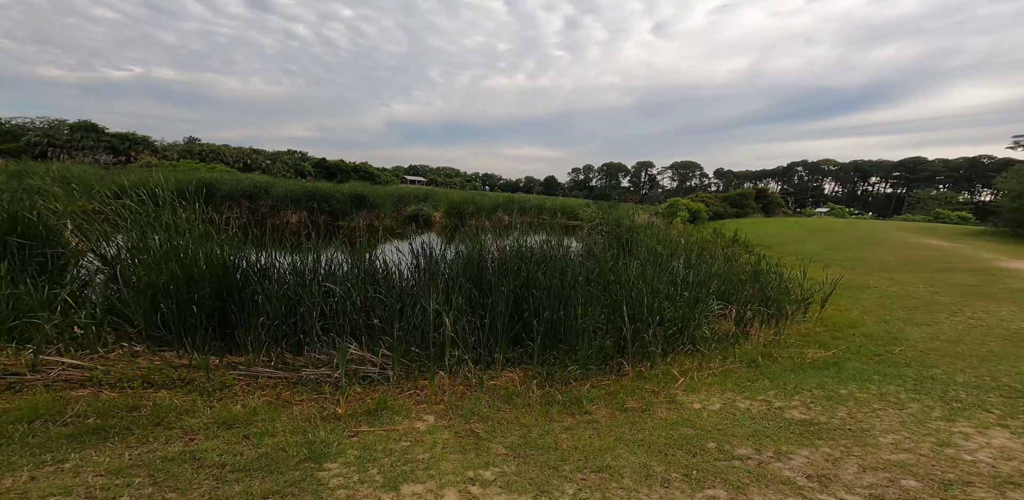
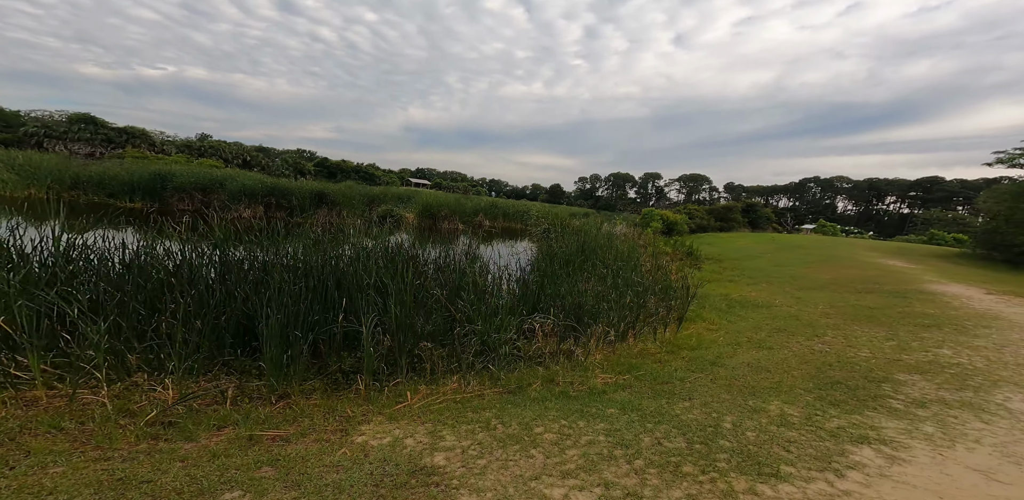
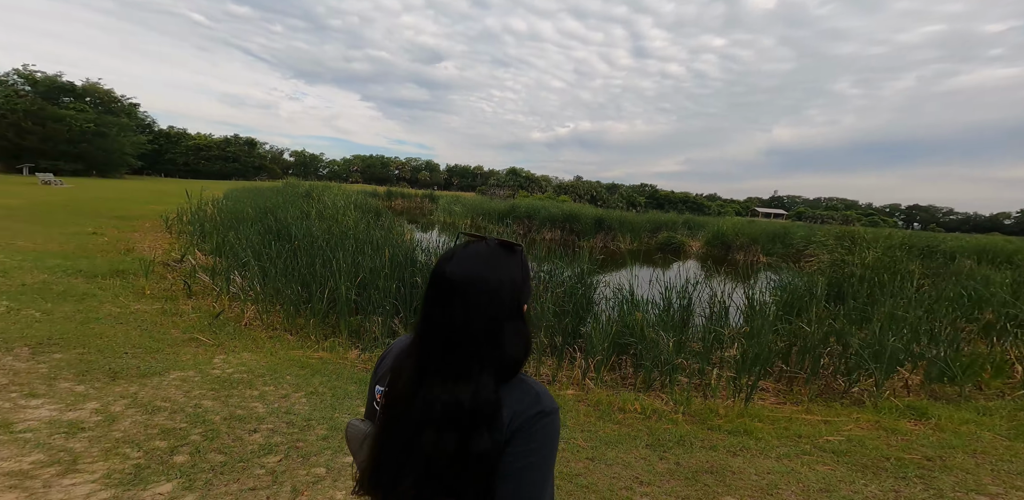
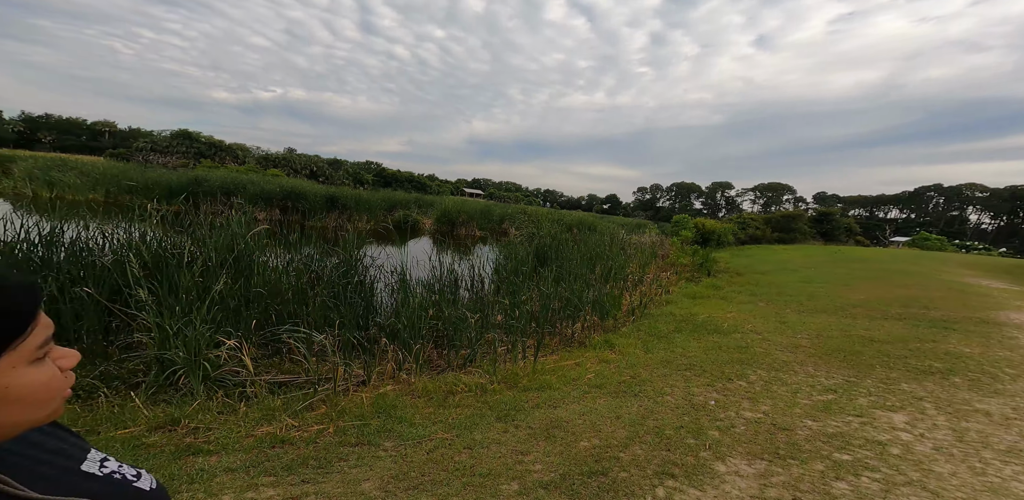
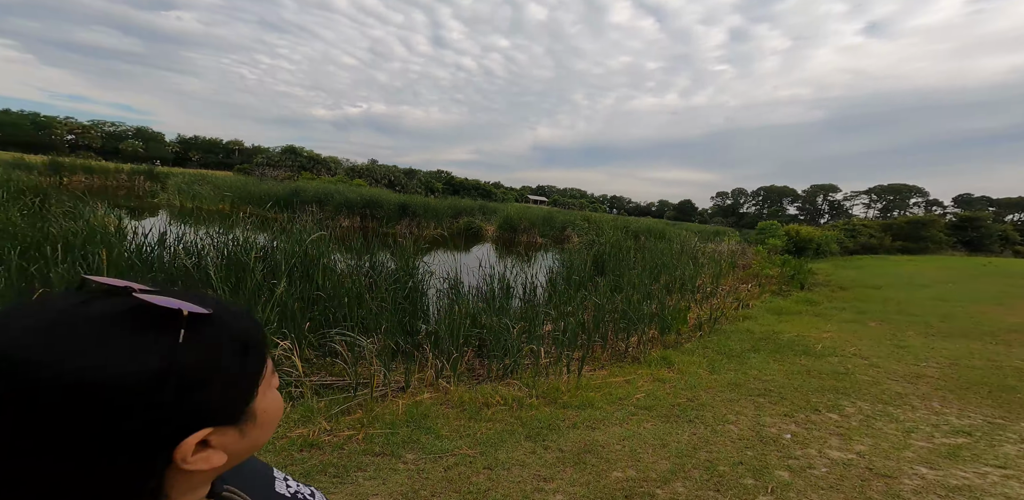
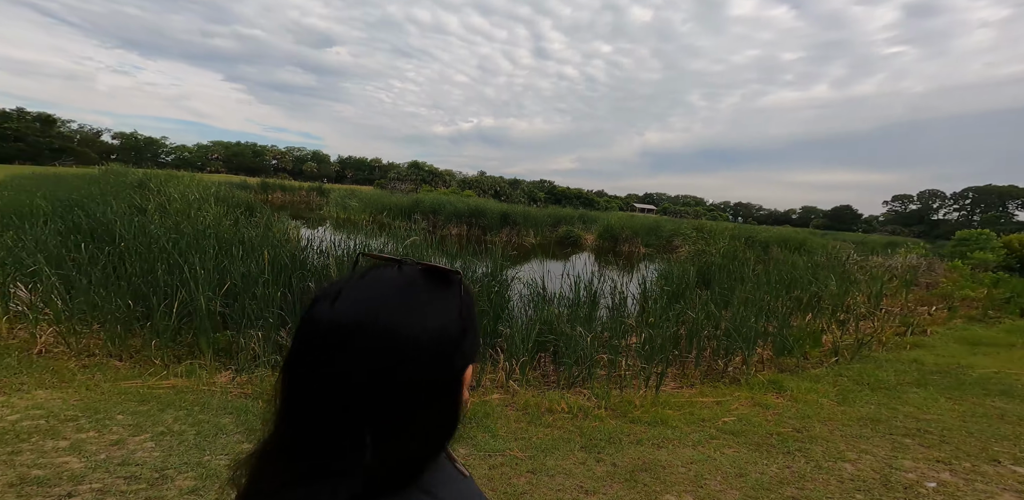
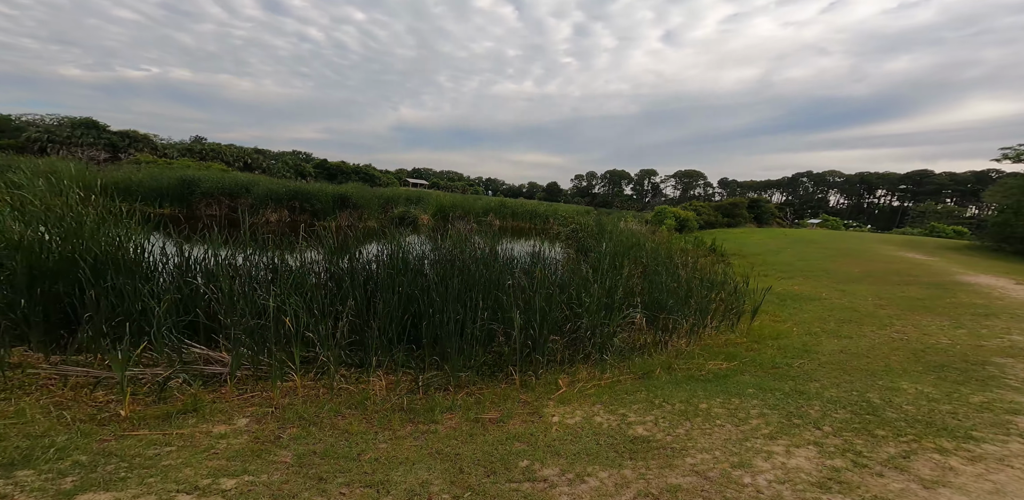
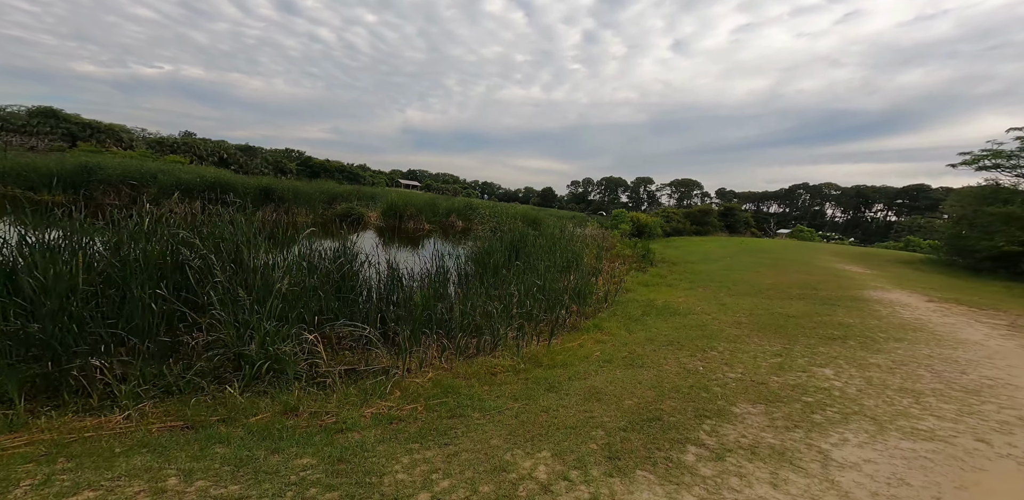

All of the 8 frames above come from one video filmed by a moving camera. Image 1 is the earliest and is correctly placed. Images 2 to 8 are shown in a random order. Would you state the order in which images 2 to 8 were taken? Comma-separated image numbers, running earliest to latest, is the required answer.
7, 2, 8, 4, 5, 6, 3
